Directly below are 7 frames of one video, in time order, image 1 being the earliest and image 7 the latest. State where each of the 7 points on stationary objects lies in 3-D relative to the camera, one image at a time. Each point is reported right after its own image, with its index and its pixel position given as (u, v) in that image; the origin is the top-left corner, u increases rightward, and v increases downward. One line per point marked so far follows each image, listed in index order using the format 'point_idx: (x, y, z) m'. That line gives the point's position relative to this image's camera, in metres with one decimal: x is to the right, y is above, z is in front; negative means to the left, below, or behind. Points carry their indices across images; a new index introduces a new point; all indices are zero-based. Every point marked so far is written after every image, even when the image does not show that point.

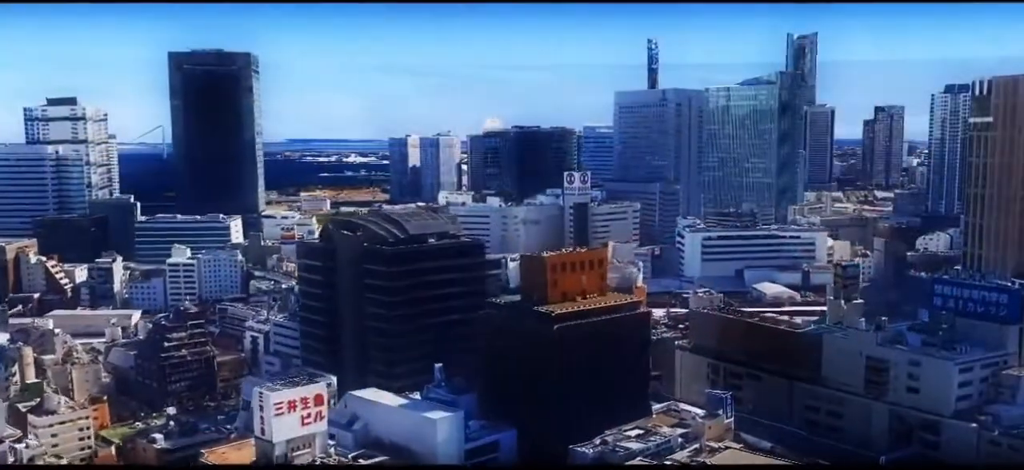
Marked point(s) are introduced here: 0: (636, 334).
0: (+0.6, -0.5, +4.9) m
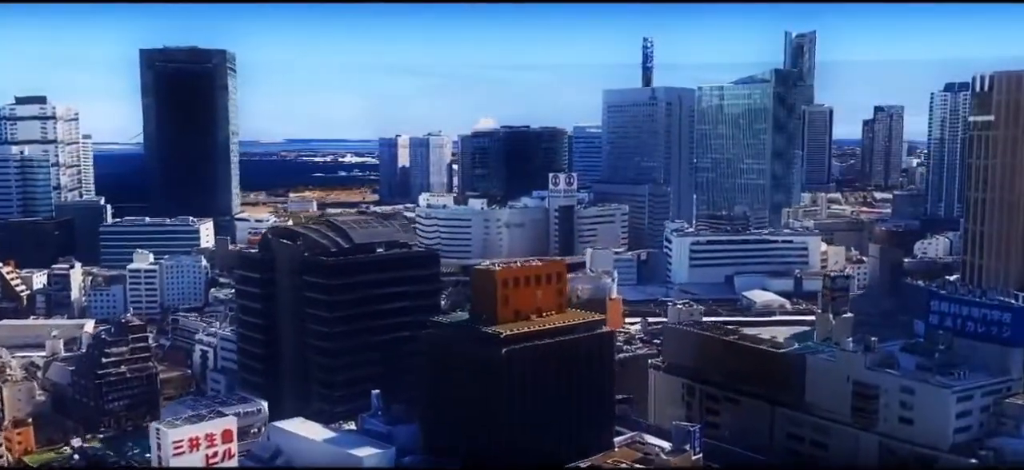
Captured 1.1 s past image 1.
0: (+0.4, -0.6, +4.4) m
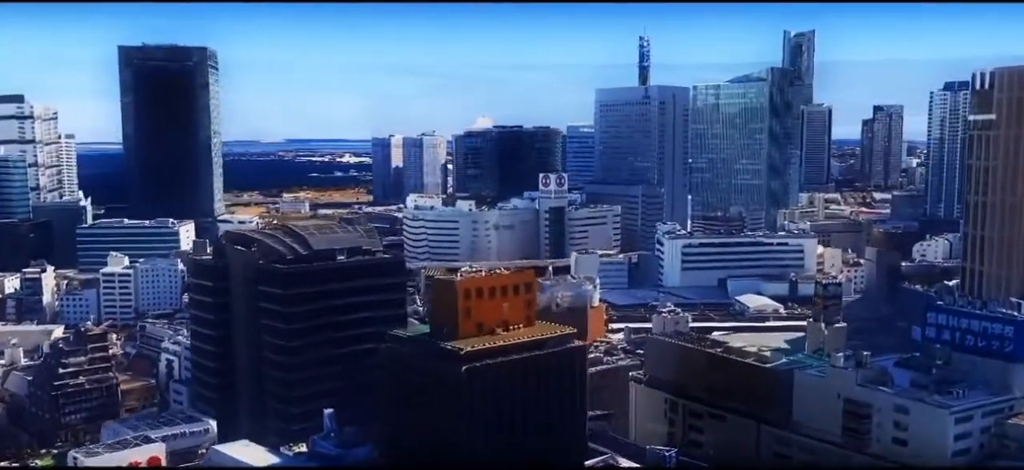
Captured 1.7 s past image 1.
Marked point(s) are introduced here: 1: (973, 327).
0: (+0.2, -0.6, +4.1) m
1: (+2.0, -0.4, +4.2) m
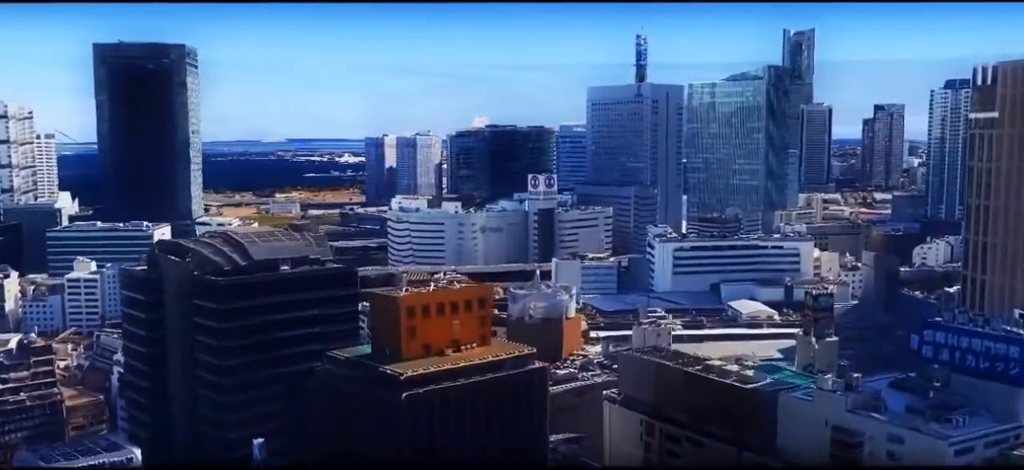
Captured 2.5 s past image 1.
0: (+0.1, -0.6, +3.7) m
1: (+1.8, -0.4, +3.8) m
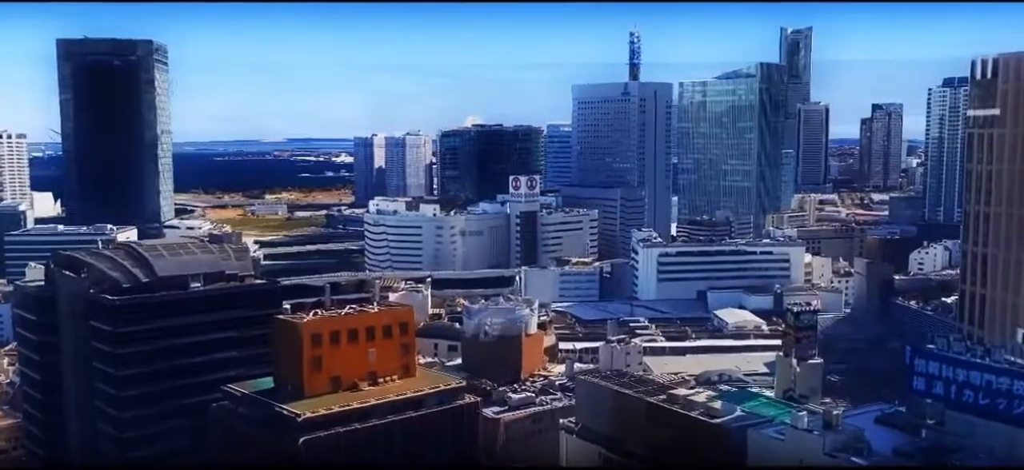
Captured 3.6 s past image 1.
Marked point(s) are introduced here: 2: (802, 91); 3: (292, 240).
0: (-0.2, -0.7, +3.2) m
1: (+1.6, -0.5, +3.3) m
2: (+5.6, +2.7, +18.5) m
3: (-3.4, -0.1, +15.1) m
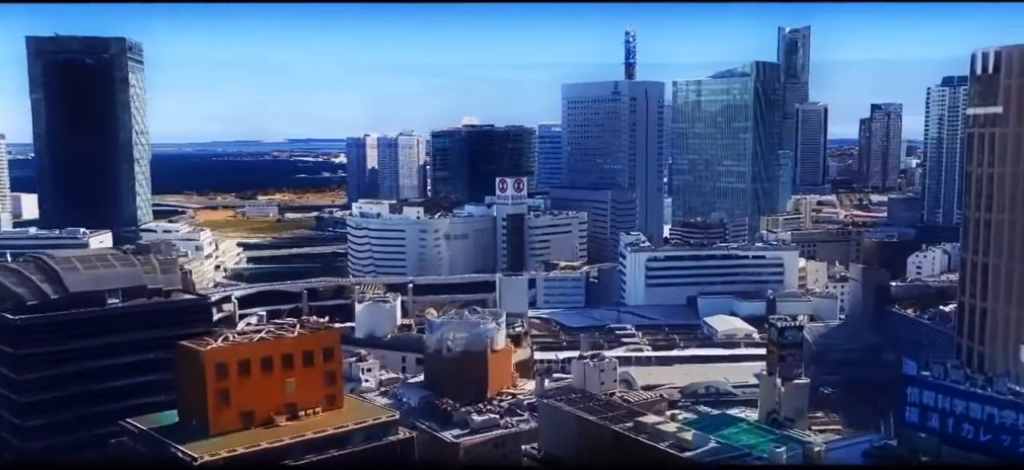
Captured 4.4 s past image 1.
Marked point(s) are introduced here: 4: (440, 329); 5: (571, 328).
0: (-0.4, -0.7, +2.8) m
1: (+1.4, -0.5, +2.9) m
2: (+5.4, +2.7, +18.1) m
3: (-3.6, -0.1, +14.7) m
4: (-0.4, -0.5, +4.9) m
5: (+0.5, -0.9, +8.9) m
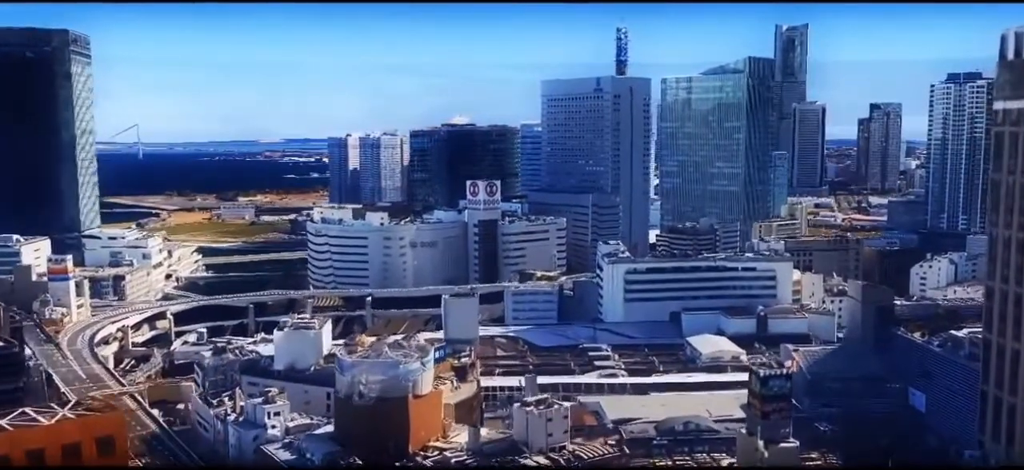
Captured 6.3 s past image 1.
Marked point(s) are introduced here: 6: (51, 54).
0: (-0.7, -0.8, +2.0) m
1: (+1.1, -0.6, +2.1) m
2: (+5.1, +2.6, +17.2) m
3: (-3.9, -0.2, +13.8) m
4: (-0.7, -0.6, +4.0) m
5: (+0.2, -1.0, +8.1) m
6: (-5.2, +2.1, +11.0) m
